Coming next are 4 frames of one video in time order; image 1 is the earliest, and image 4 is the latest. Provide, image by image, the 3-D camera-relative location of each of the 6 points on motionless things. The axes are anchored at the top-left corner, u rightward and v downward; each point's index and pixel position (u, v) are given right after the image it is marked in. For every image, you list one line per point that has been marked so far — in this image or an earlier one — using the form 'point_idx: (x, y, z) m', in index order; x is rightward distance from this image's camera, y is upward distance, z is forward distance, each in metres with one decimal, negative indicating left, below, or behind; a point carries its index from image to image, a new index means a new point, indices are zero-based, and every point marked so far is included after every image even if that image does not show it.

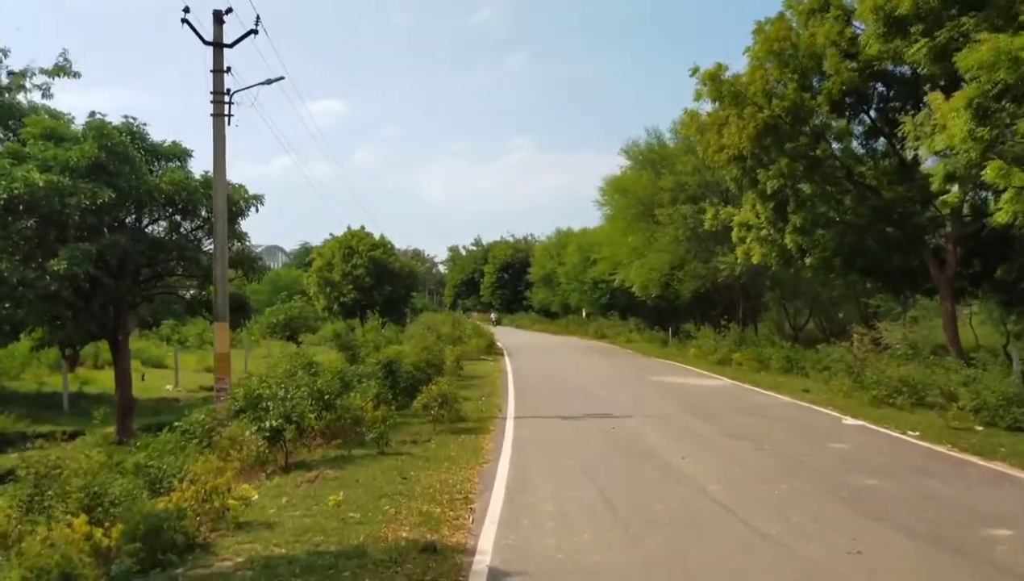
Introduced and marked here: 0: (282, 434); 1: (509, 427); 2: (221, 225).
0: (-2.5, -1.6, +9.8) m
1: (0.0, -2.0, +13.2) m
2: (-4.3, +1.0, +13.2) m
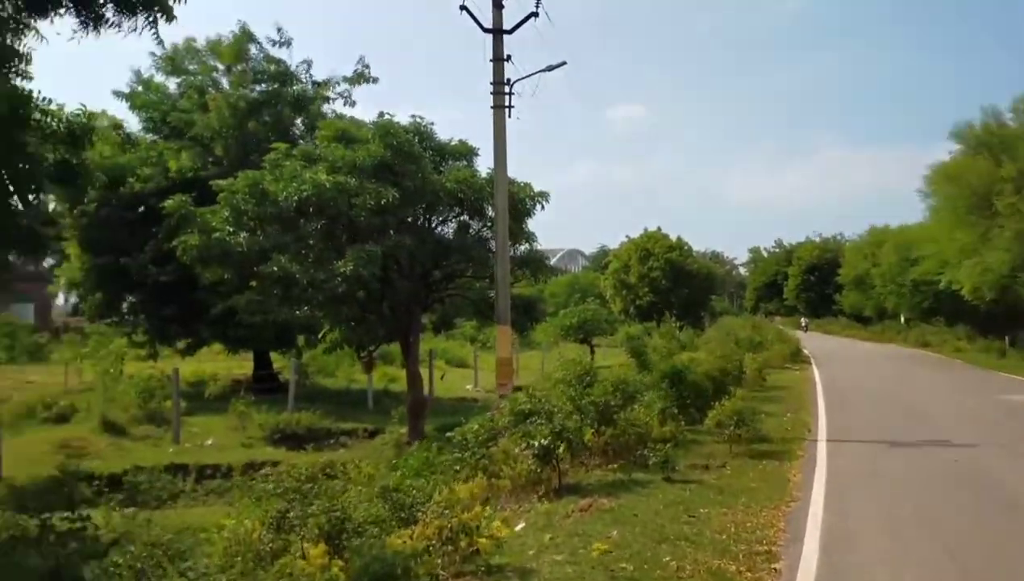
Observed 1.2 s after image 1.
0: (+0.4, -1.6, +8.8) m
1: (+3.9, -2.0, +11.3) m
2: (-0.2, +1.0, +12.6) m
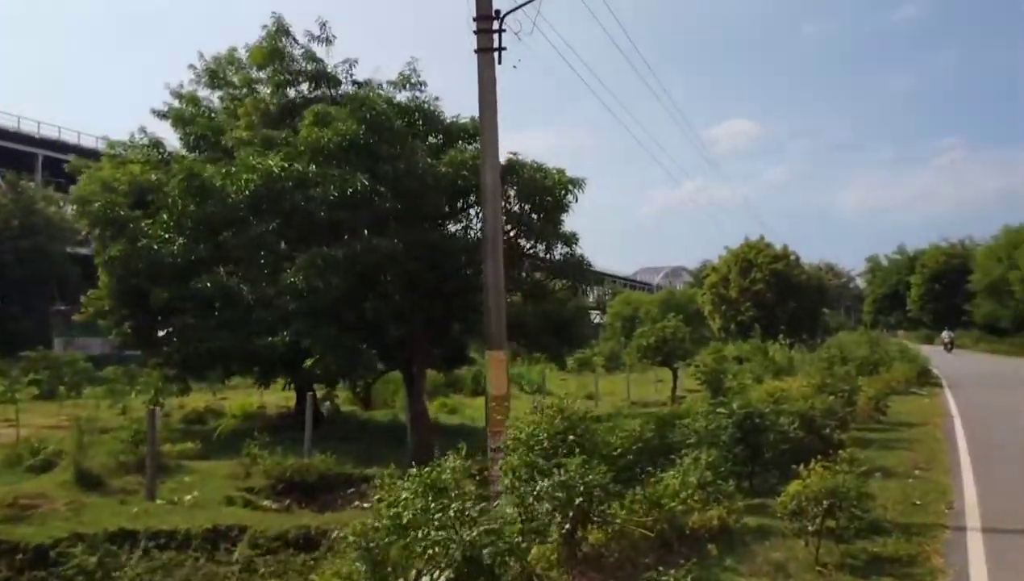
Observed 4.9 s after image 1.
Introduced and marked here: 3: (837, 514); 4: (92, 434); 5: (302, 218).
0: (0.0, -1.6, +5.2) m
1: (+3.7, -2.0, +7.2) m
2: (-0.2, +0.8, +9.1) m
3: (+2.1, -1.5, +5.8) m
4: (-8.0, -2.7, +17.0) m
5: (-2.5, +0.9, +10.6) m
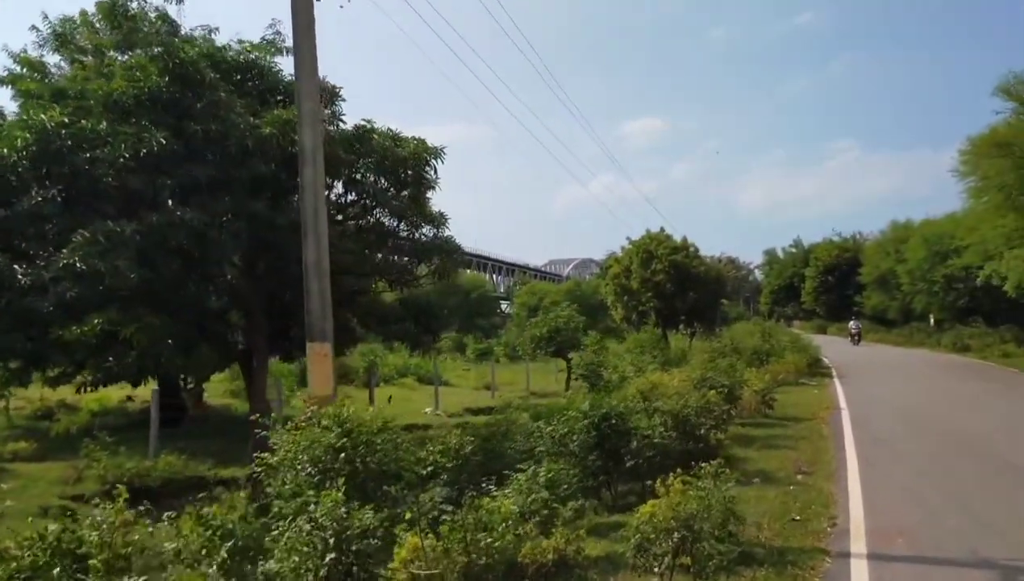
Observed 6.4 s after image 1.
0: (-1.1, -1.5, +3.8) m
1: (+2.4, -1.9, +6.2) m
2: (-1.7, +1.0, +7.7) m
3: (+0.9, -1.3, +4.7) m
4: (-10.3, -2.4, +14.8) m
5: (-4.1, +1.1, +8.9) m
